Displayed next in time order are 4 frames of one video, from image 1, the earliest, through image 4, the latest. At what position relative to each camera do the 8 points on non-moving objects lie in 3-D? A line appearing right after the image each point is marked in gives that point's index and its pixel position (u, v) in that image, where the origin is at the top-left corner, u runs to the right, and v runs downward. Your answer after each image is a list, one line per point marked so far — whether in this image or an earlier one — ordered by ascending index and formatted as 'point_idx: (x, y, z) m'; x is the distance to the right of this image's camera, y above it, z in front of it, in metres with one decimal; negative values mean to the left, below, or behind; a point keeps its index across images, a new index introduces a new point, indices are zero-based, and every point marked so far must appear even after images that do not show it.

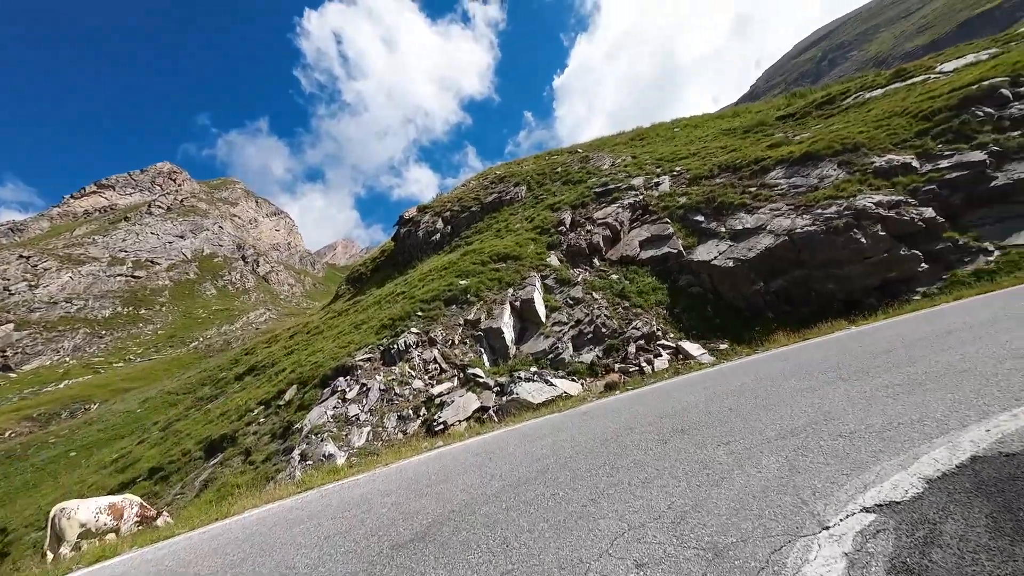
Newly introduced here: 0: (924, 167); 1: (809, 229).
0: (+15.4, +4.5, +16.1) m
1: (+10.9, +2.2, +15.7) m
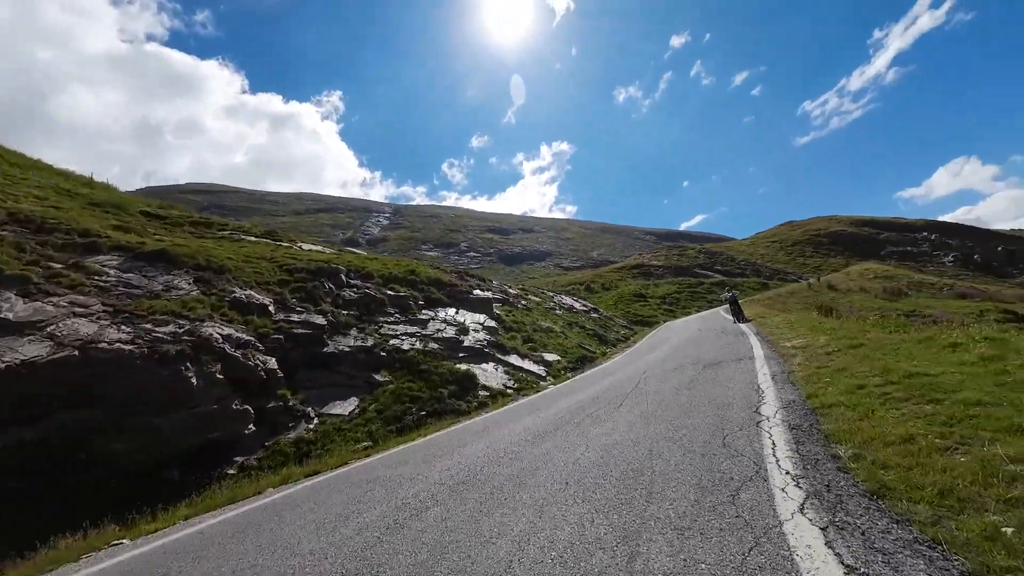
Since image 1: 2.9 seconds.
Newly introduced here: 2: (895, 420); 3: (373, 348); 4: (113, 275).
0: (-8.2, -0.9, +15.0) m
1: (-9.0, -1.4, +9.9) m
2: (+4.4, -1.5, +5.0) m
3: (-5.1, -2.2, +15.8) m
4: (-12.3, +0.4, +13.2) m
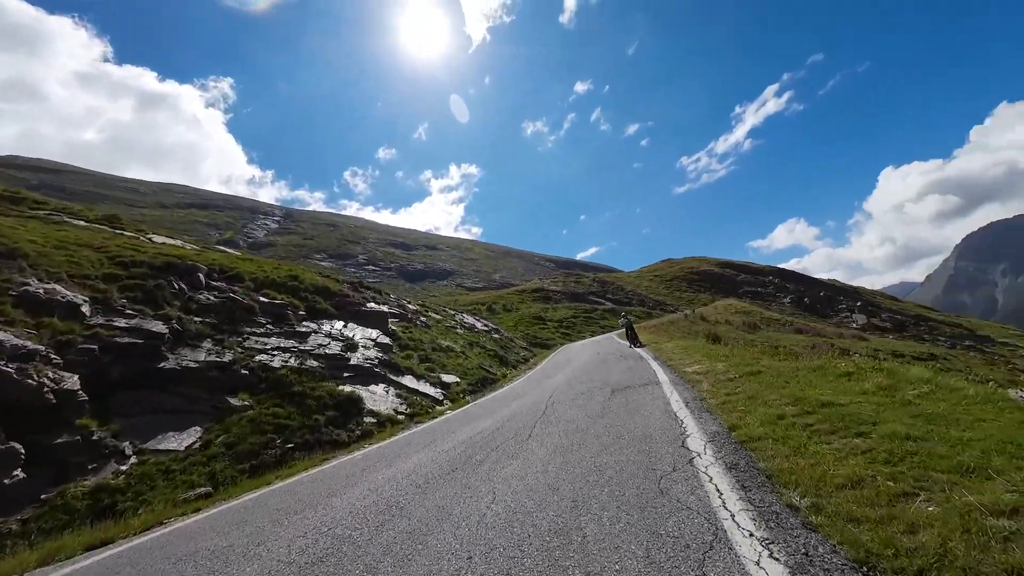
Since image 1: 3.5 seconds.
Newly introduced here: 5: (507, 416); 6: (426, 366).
0: (-11.2, -0.8, +11.4) m
1: (-10.8, -1.0, +6.3) m
2: (+3.4, -1.8, +4.5) m
3: (-8.4, -2.3, +12.9) m
4: (-14.6, +0.8, +8.8) m
5: (-0.1, -3.0, +10.1) m
6: (-4.0, -3.7, +20.1) m
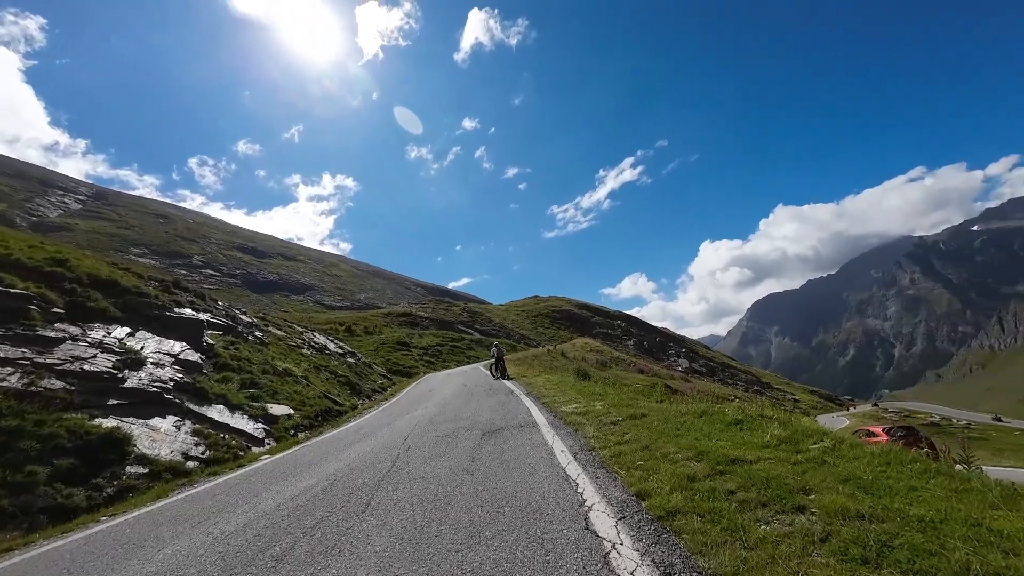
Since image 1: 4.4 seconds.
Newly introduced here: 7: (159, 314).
0: (-13.7, +0.2, +5.7) m
1: (-11.8, +0.2, +0.9) m
2: (+2.1, -2.0, +3.3) m
3: (-11.6, -1.7, +7.8) m
4: (-16.0, +2.3, +2.4) m
5: (-3.0, -3.2, +7.6) m
6: (-9.7, -3.9, +15.9) m
7: (-13.6, -1.0, +16.5) m
